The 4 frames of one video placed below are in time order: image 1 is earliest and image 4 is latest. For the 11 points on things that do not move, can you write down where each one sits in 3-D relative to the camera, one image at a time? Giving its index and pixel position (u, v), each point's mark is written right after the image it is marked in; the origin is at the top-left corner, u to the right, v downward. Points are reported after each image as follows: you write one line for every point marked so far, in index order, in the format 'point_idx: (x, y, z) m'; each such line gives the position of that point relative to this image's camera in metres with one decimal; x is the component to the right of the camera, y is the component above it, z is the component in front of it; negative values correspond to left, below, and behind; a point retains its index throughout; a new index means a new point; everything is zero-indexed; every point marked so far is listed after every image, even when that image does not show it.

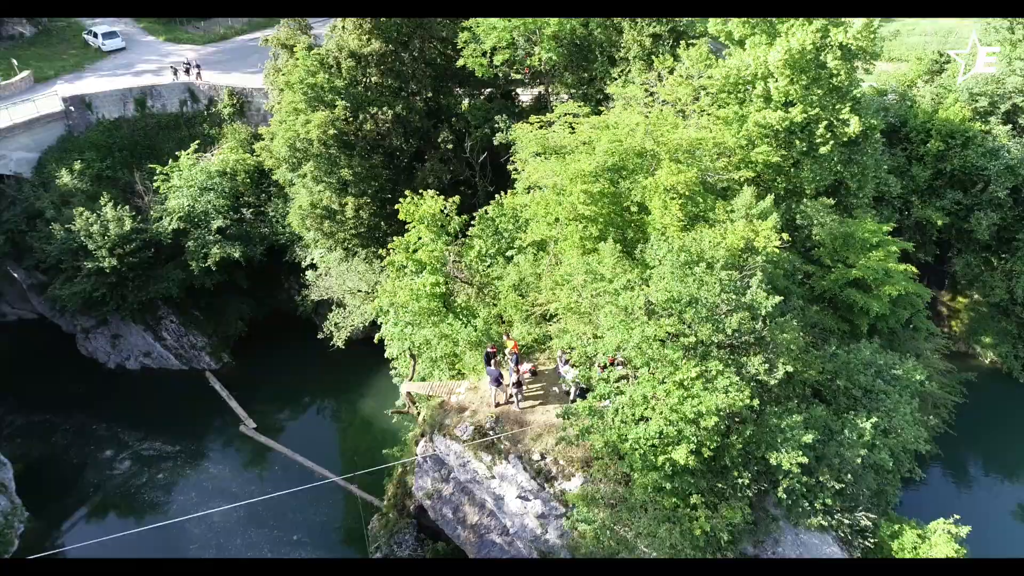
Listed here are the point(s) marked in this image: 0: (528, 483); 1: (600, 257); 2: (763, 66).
0: (+0.2, -2.6, +11.1) m
1: (+1.2, +0.4, +11.4) m
2: (+4.4, +3.9, +14.0) m
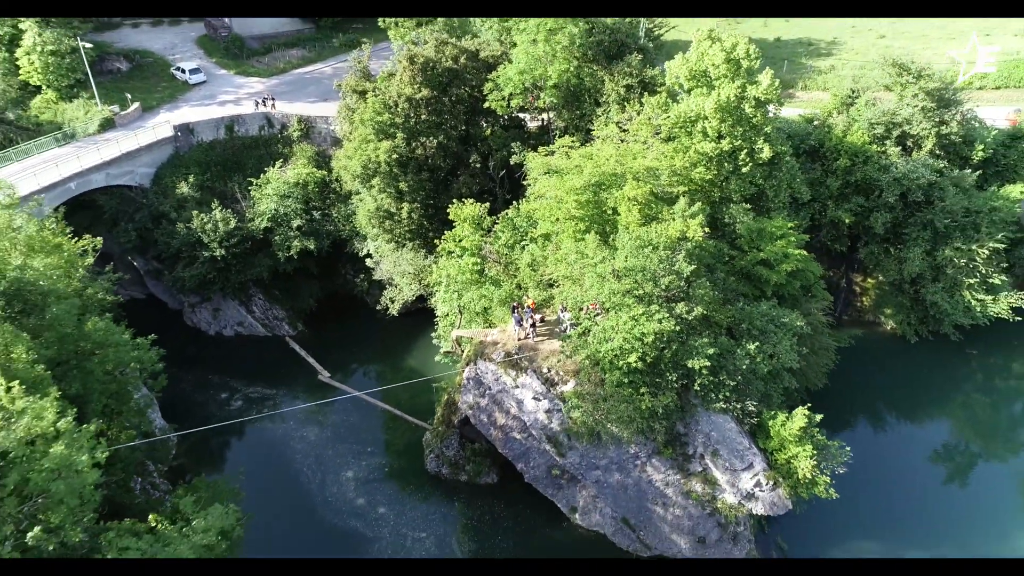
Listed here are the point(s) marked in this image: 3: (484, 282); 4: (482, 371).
0: (+0.6, -2.1, +17.2) m
1: (+1.6, +1.0, +17.5) m
2: (+4.7, +4.4, +20.1) m
3: (-0.7, +0.1, +19.5) m
4: (-0.7, -1.8, +18.2) m
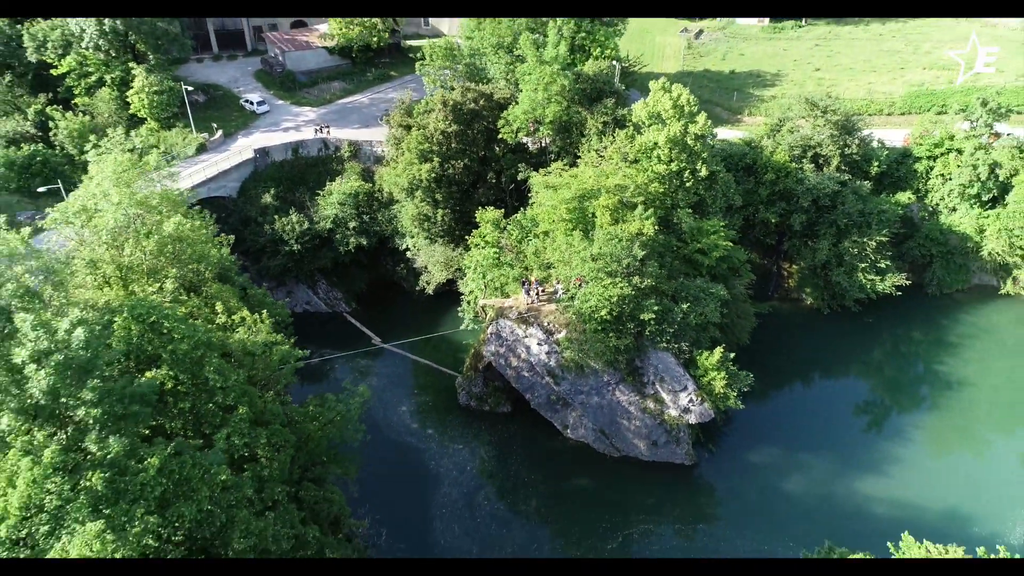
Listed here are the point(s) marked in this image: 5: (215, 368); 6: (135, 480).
0: (+0.9, -1.5, +25.1) m
1: (+1.9, +1.6, +25.3) m
2: (+5.0, +5.1, +28.0) m
3: (-0.4, +0.7, +27.4) m
4: (-0.3, -1.2, +26.0) m
5: (-5.0, -1.4, +13.6) m
6: (-4.3, -2.1, +9.2) m
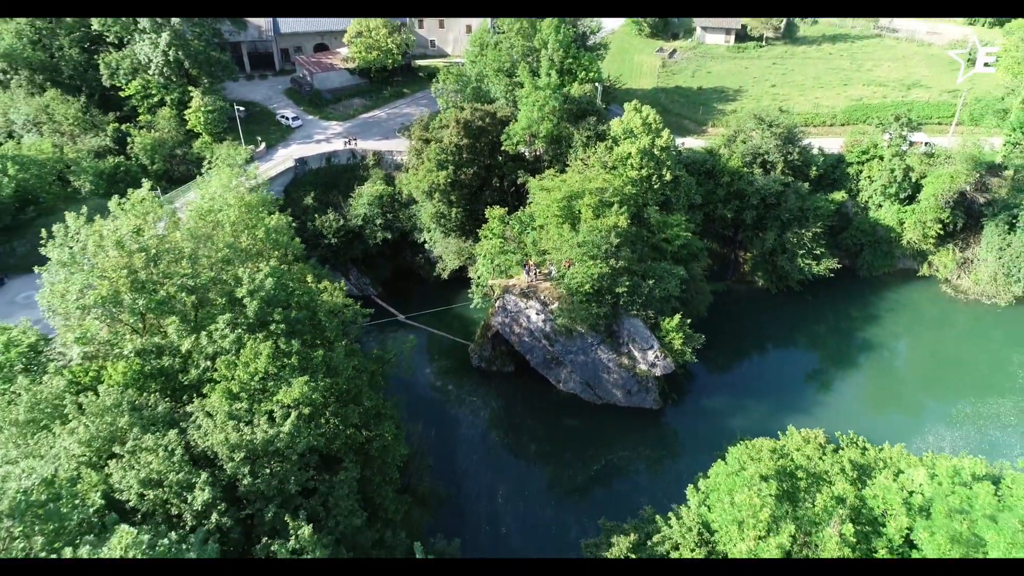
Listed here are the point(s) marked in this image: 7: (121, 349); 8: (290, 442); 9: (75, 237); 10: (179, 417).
0: (+1.1, -0.8, +31.8) m
1: (+2.0, +2.3, +32.1) m
2: (+5.0, +5.8, +34.8) m
3: (-0.3, +1.5, +34.1) m
4: (-0.2, -0.5, +32.7) m
5: (-4.8, -0.7, +20.3) m
6: (-4.0, -1.4, +15.9) m
7: (-7.4, -1.1, +15.2) m
8: (-3.7, -2.6, +13.5) m
9: (-9.7, +1.1, +17.8) m
10: (-5.8, -2.2, +14.0) m
